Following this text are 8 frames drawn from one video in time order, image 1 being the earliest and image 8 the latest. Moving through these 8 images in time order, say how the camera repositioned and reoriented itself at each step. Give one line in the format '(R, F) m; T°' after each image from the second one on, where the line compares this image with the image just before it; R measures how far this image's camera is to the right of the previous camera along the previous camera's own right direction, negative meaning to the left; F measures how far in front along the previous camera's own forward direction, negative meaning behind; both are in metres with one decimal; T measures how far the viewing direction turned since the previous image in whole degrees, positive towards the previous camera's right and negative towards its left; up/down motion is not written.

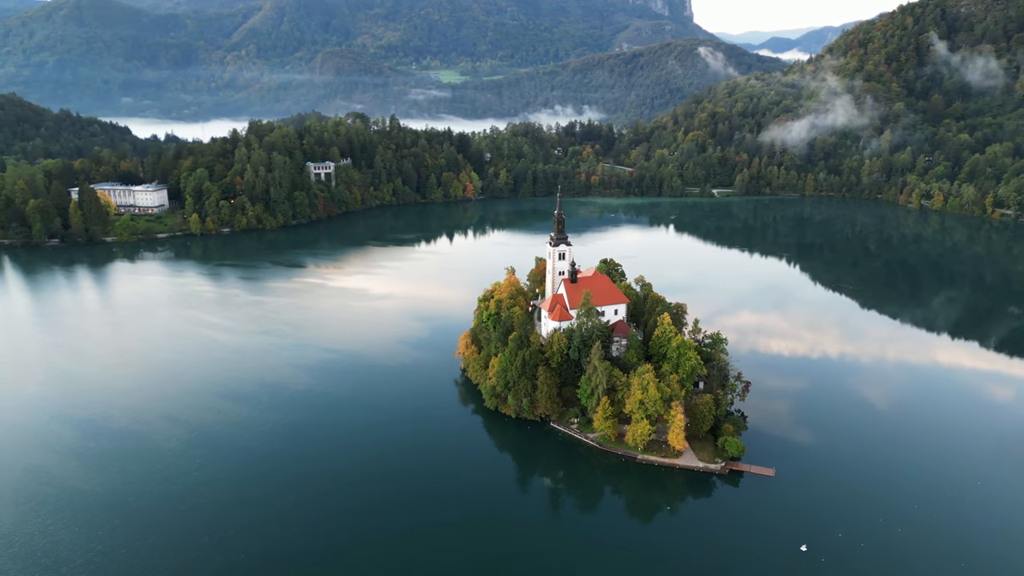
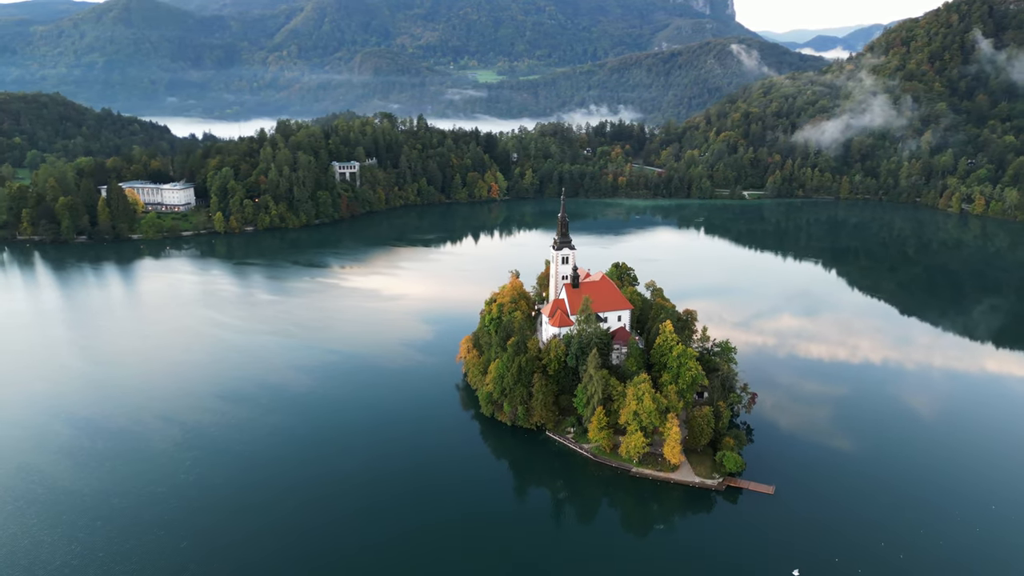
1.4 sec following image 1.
(+2.2, +1.0) m; -3°
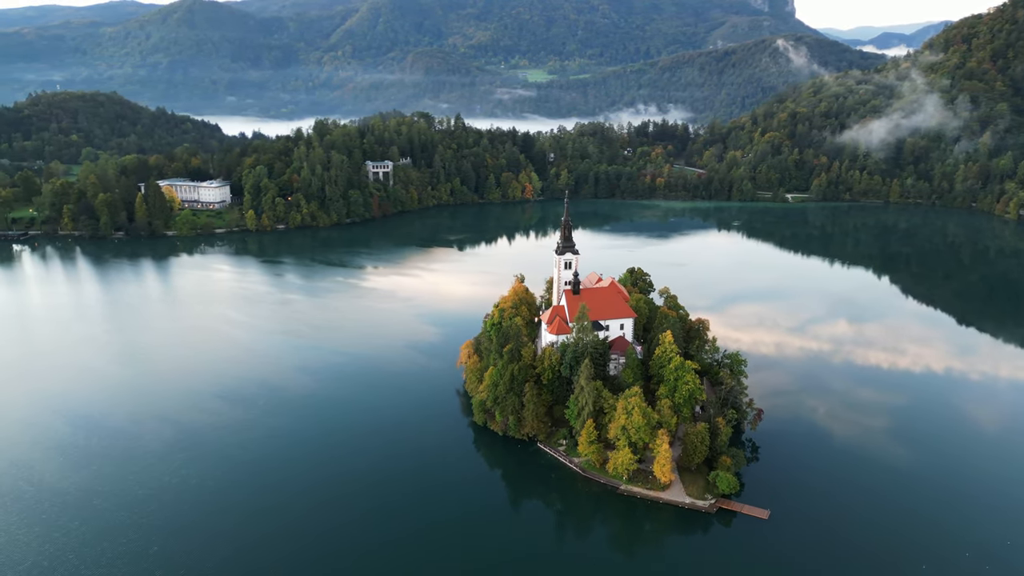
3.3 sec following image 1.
(+3.0, +1.3) m; -4°
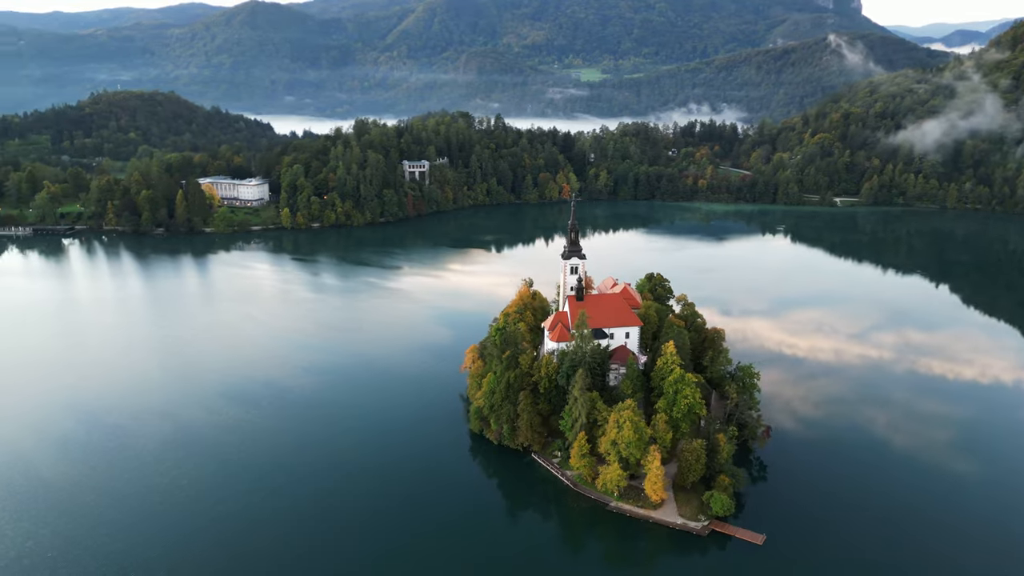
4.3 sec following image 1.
(+2.8, +1.1) m; -4°
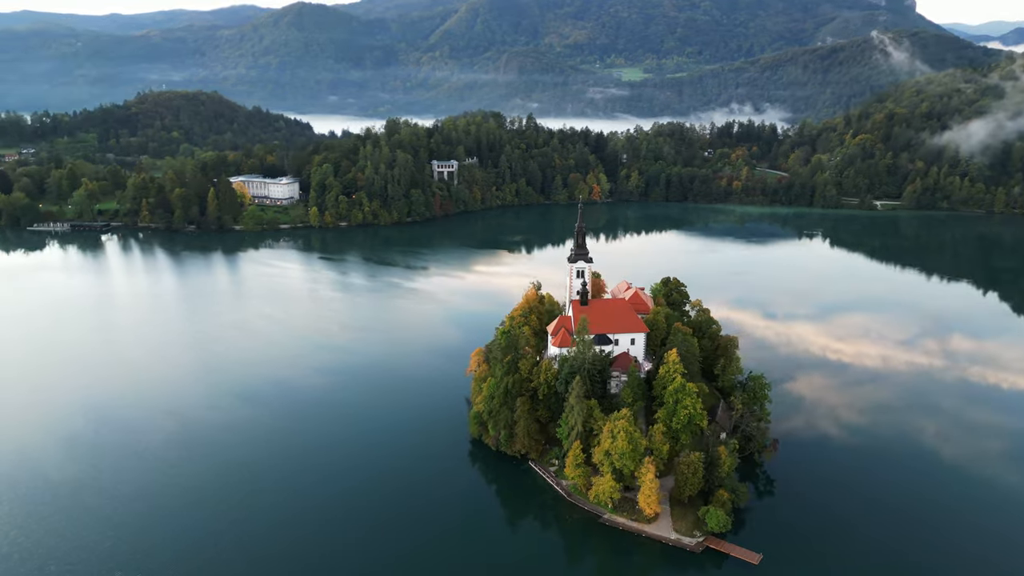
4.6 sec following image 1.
(+2.0, +0.7) m; -3°
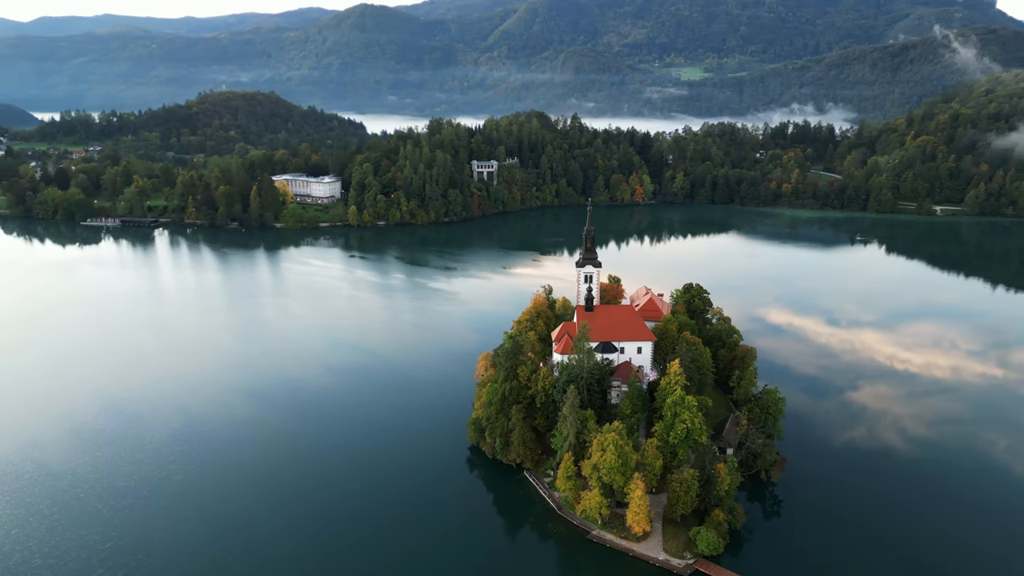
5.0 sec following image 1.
(+2.8, +1.0) m; -4°
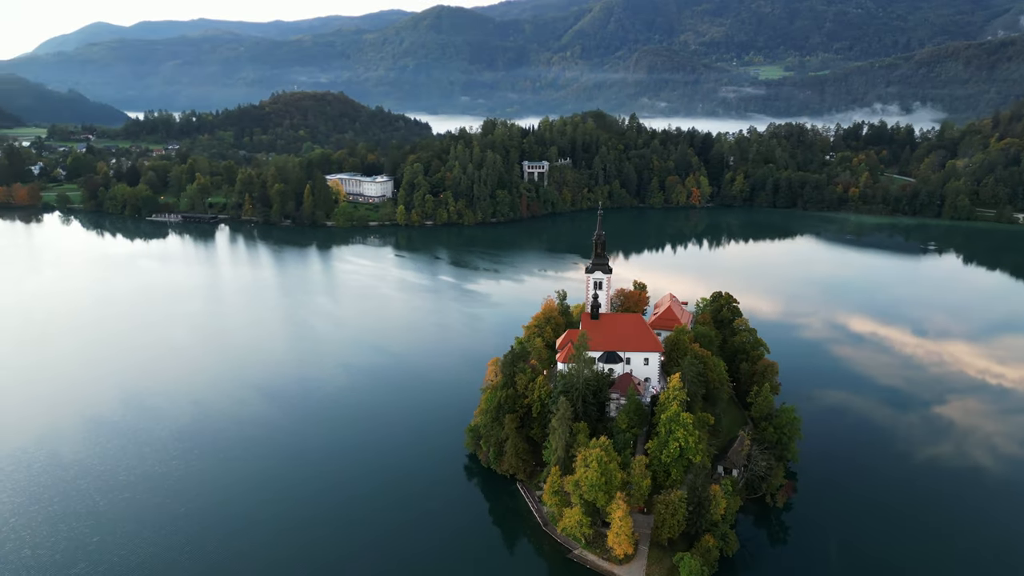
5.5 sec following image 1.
(+3.5, +1.1) m; -6°
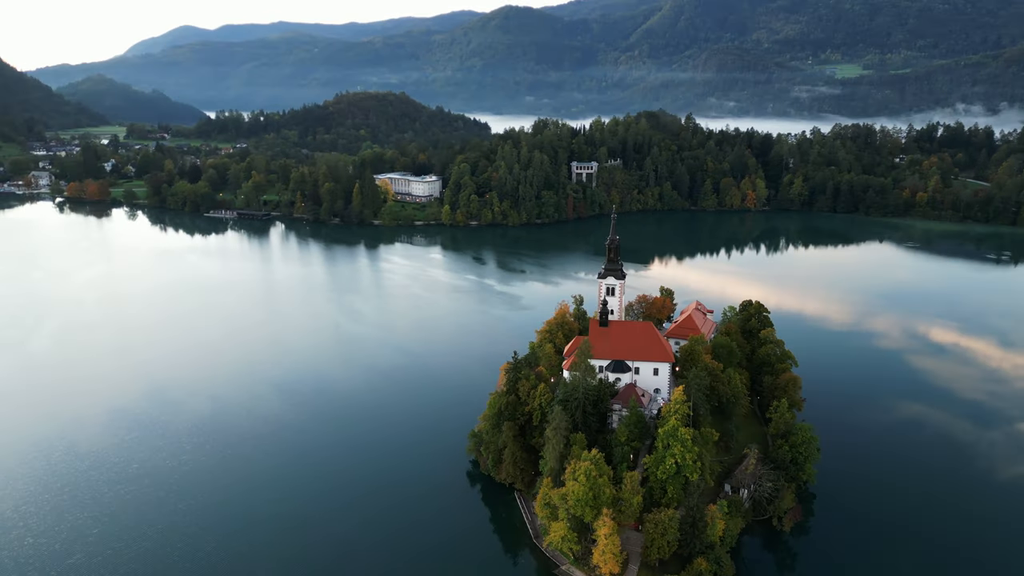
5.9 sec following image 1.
(+2.8, +0.9) m; -5°
